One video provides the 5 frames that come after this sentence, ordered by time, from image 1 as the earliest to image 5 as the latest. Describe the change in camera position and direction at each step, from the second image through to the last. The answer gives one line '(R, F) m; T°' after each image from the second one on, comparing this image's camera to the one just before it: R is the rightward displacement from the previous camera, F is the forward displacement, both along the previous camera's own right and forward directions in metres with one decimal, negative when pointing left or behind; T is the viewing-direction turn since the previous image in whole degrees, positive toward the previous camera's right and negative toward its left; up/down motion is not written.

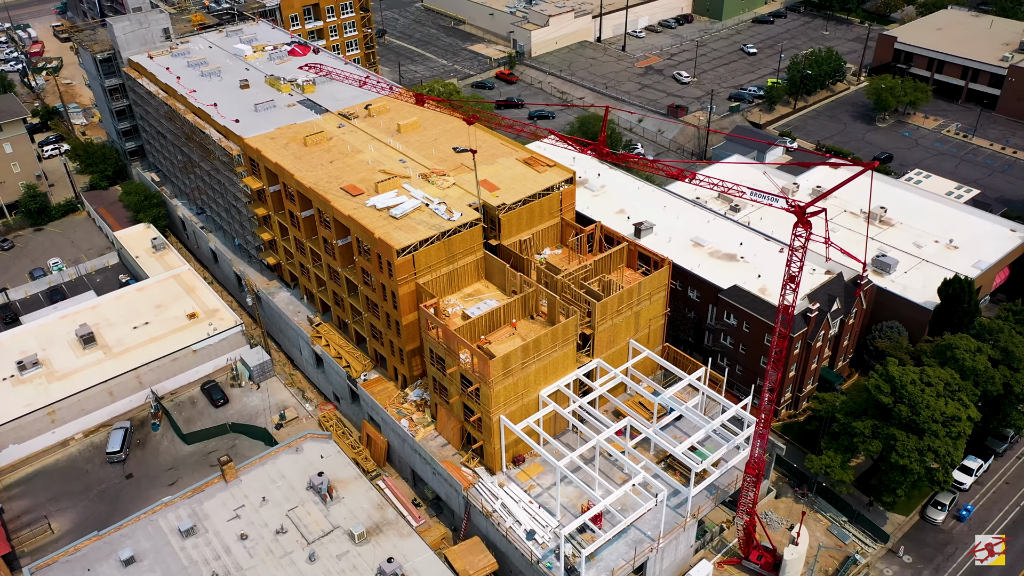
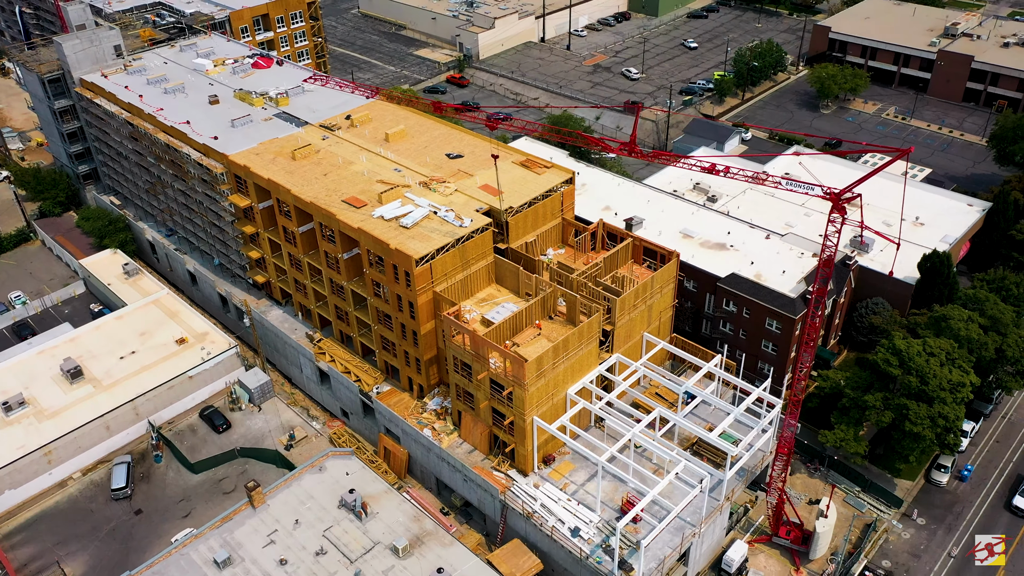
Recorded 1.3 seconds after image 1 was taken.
(-8.1, -0.1) m; +5°
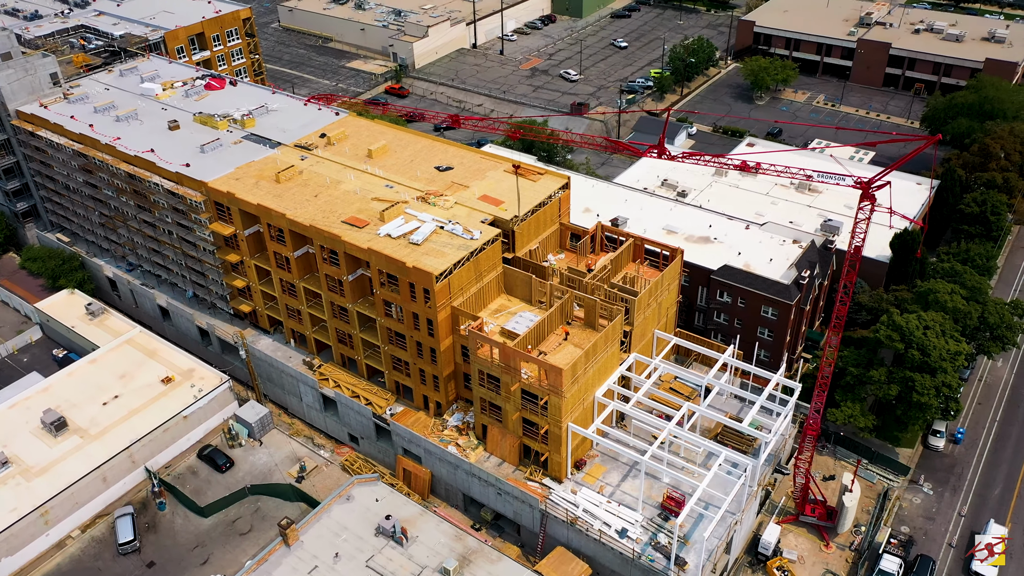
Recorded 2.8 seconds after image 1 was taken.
(-9.3, +0.7) m; +7°
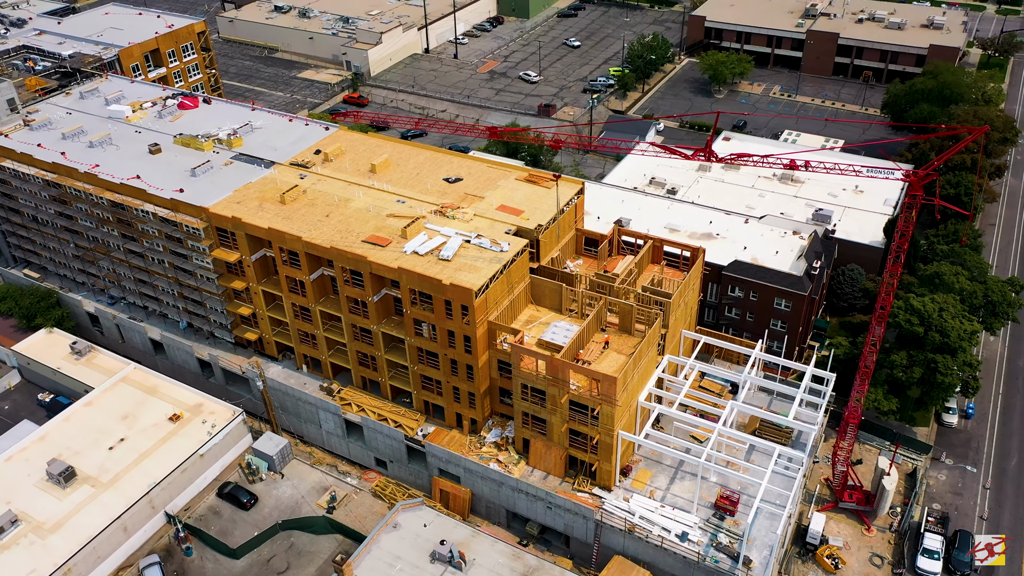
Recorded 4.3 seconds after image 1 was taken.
(-9.1, +1.5) m; +5°
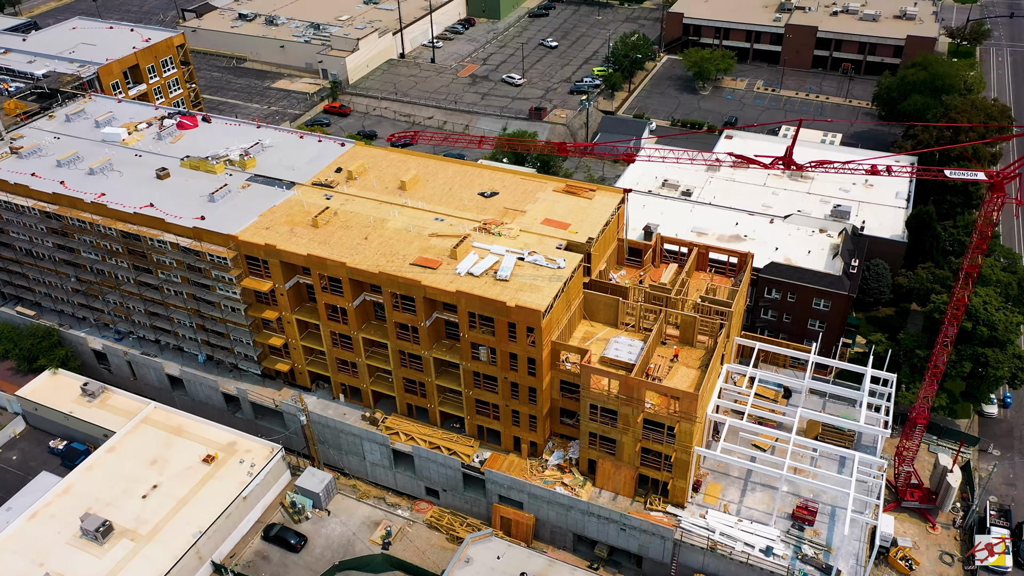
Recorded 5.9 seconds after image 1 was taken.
(-9.4, +2.7) m; +4°
